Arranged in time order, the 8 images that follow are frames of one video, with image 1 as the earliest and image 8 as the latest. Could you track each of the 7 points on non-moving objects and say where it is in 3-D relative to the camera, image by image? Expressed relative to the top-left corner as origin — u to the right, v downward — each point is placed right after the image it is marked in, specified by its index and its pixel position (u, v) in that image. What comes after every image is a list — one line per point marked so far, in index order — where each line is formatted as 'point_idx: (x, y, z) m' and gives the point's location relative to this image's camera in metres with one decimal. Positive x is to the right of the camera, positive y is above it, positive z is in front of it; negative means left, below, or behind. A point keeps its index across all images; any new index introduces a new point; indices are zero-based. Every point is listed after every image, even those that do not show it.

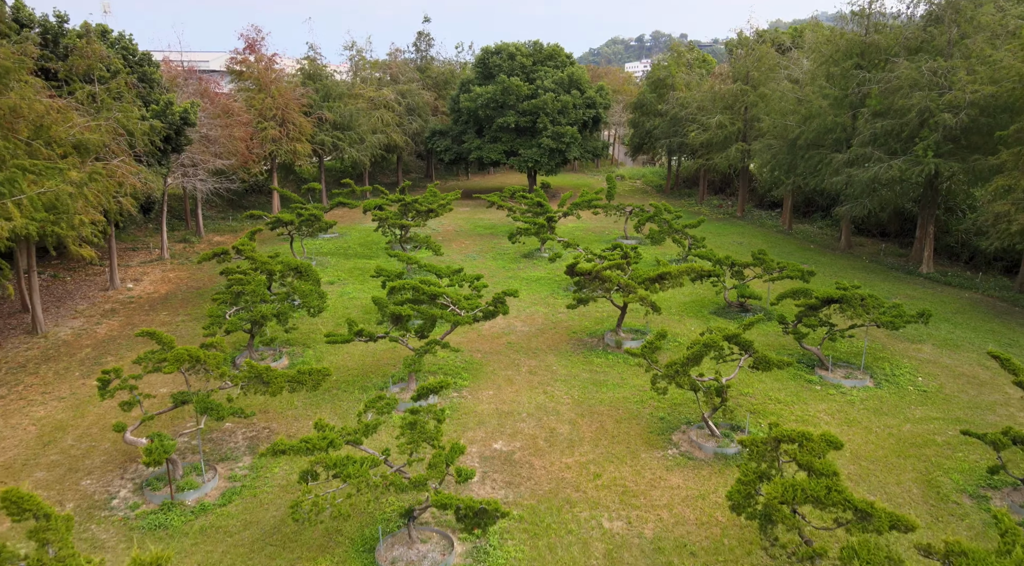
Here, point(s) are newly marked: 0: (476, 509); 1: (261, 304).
0: (-0.3, -2.6, +7.2) m
1: (-5.0, -0.4, +14.2) m
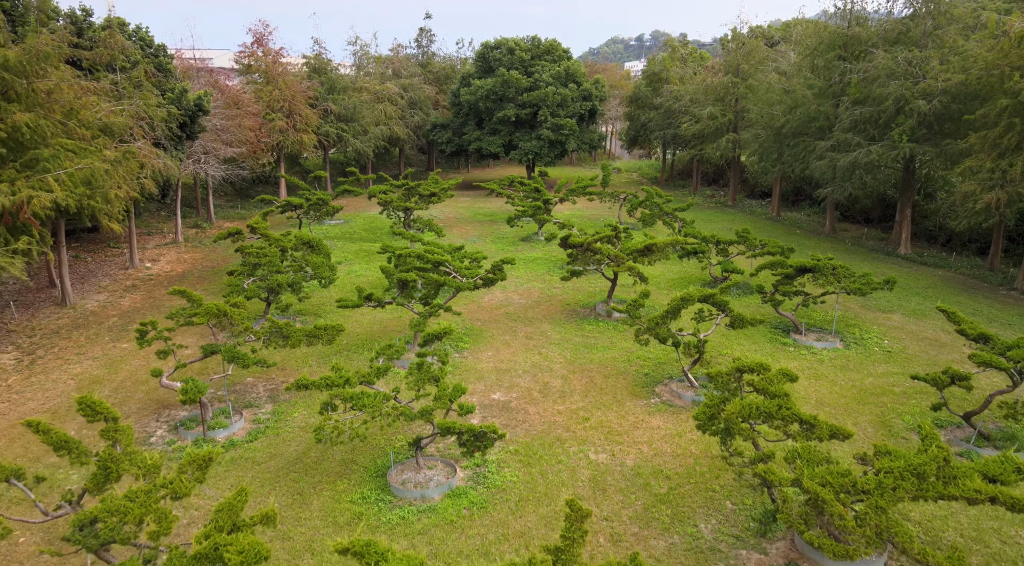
0: (-0.4, -2.0, +8.3) m
1: (-5.0, +0.2, +15.3) m
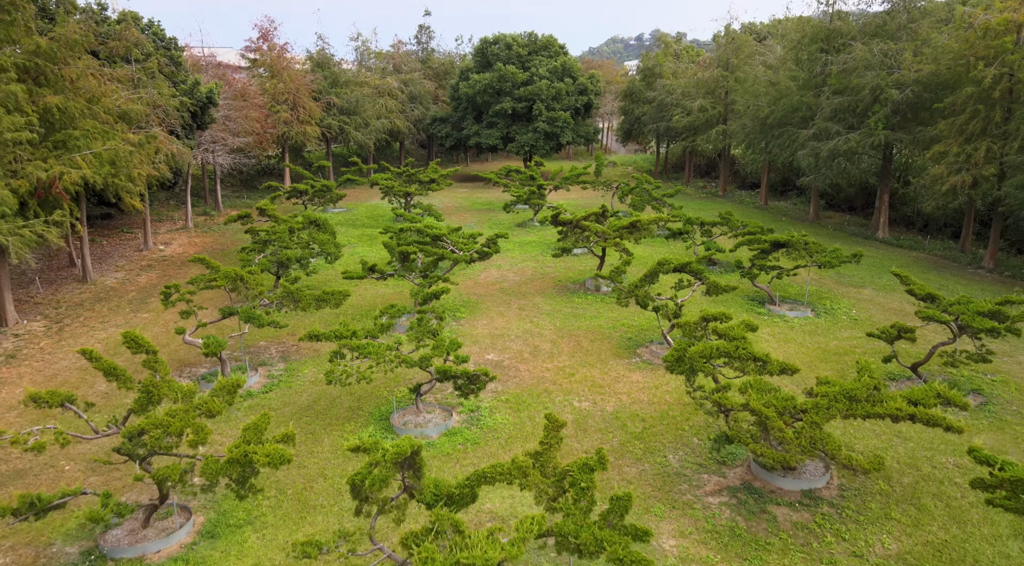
0: (-0.5, -1.4, +9.5) m
1: (-5.2, +0.8, +16.4) m
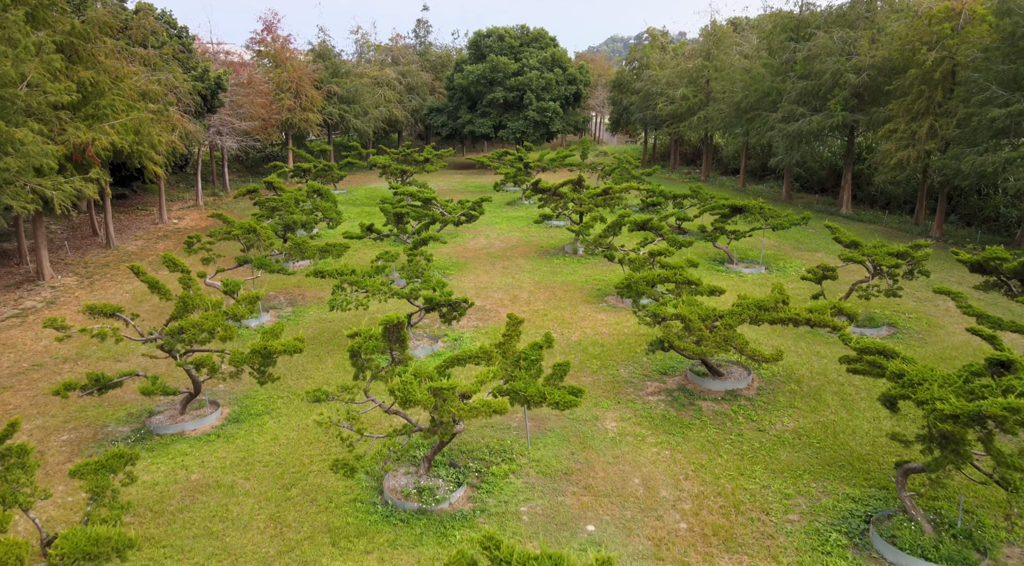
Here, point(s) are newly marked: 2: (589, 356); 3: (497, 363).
0: (-0.9, -0.4, +11.3) m
1: (-5.6, +1.8, +18.3) m
2: (+1.3, -1.2, +11.9) m
3: (-0.1, -1.0, +8.1) m
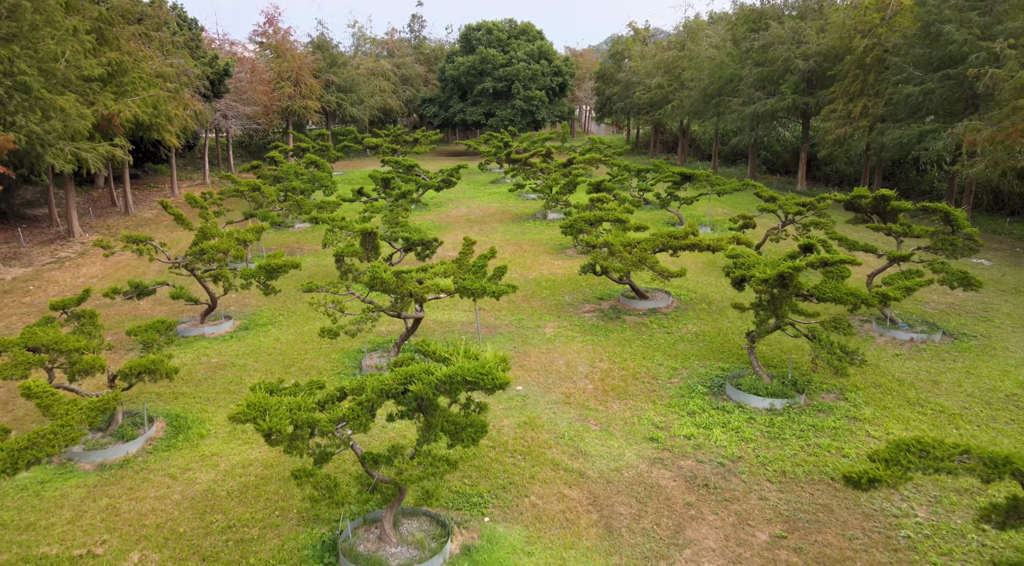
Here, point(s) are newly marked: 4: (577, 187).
0: (-1.6, +0.7, +13.6) m
1: (-6.3, +2.9, +20.6) m
2: (+0.6, -0.1, +14.3) m
3: (-0.8, +0.2, +10.4) m
4: (+1.7, +2.3, +18.0) m
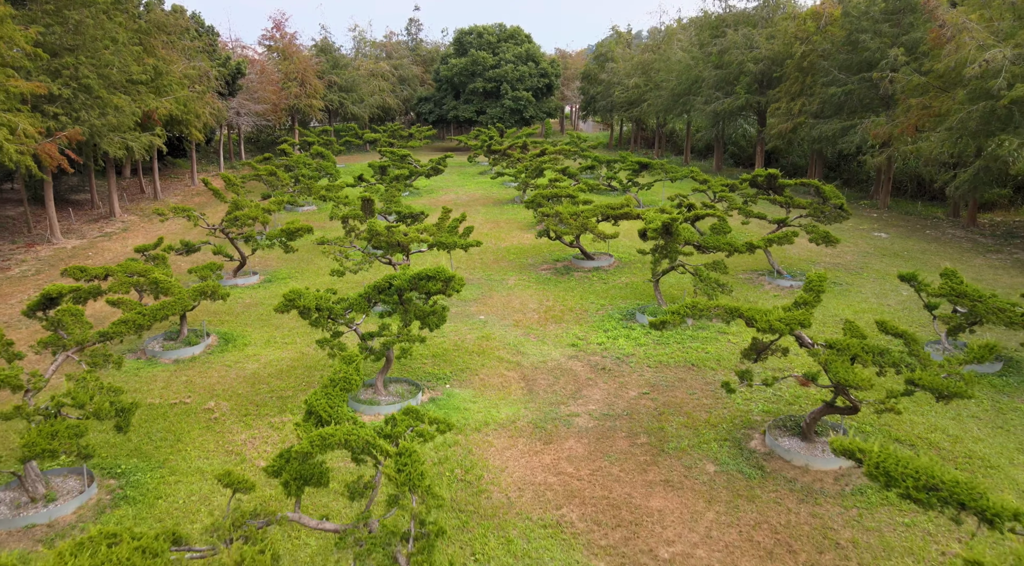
0: (-2.3, +1.5, +16.8) m
1: (-6.9, +3.8, +23.7) m
2: (-0.1, +0.7, +17.4) m
3: (-1.5, +1.0, +13.6) m
4: (+1.1, +3.1, +21.2) m
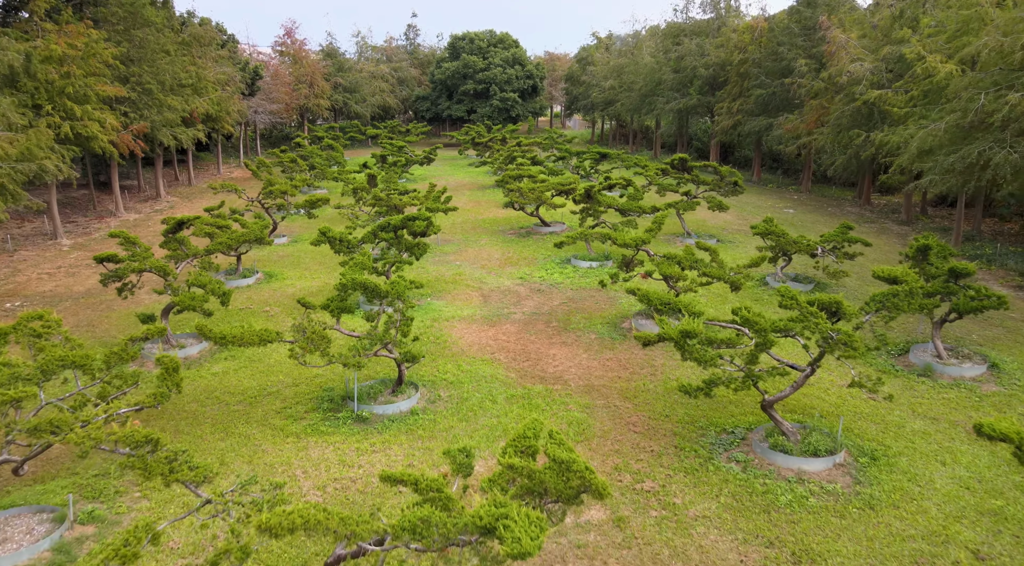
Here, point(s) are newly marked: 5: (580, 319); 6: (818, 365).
0: (-3.1, +2.6, +21.2) m
1: (-7.7, +4.9, +28.1) m
2: (-0.8, +1.8, +21.8) m
3: (-2.3, +2.1, +18.0) m
4: (+0.3, +4.2, +25.6) m
5: (+1.2, -0.6, +12.7) m
6: (+3.3, -0.9, +7.7) m
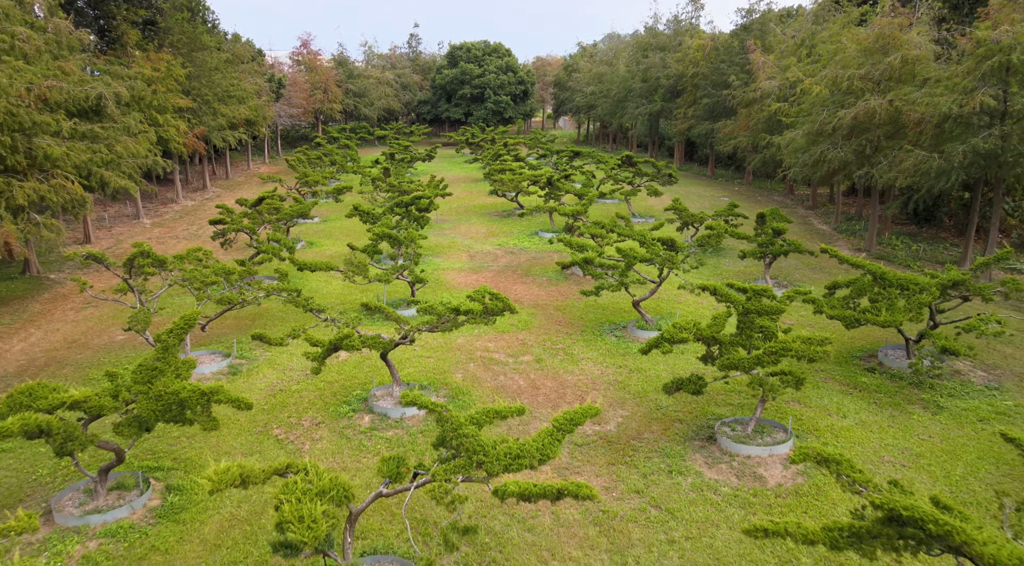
0: (-3.6, +3.6, +26.4) m
1: (-8.2, +5.9, +33.4) m
2: (-1.4, +2.8, +27.1) m
3: (-2.8, +3.1, +23.2) m
4: (-0.2, +5.2, +30.8) m
5: (+0.6, +0.3, +17.9) m
6: (+2.7, +0.1, +12.9) m
